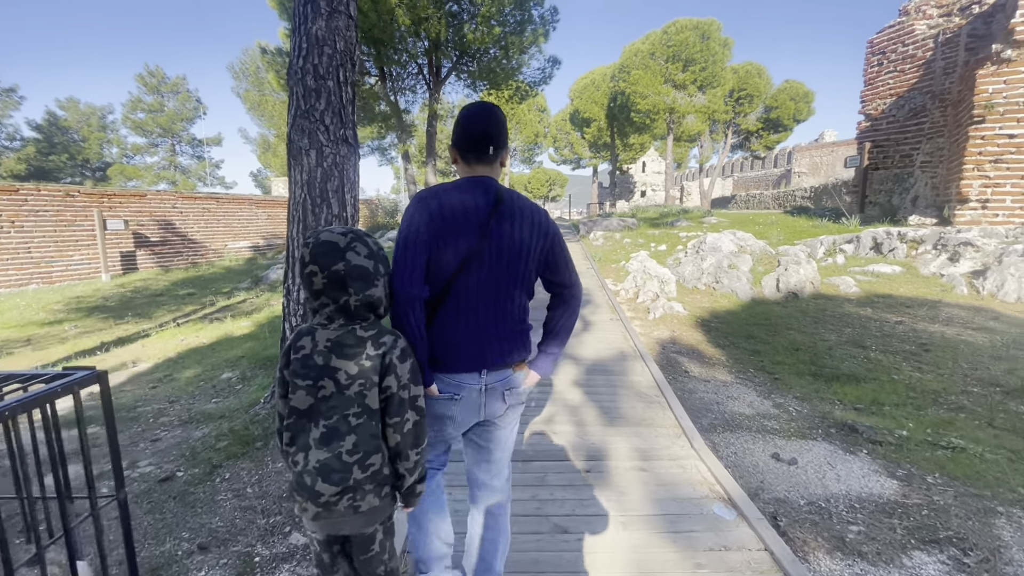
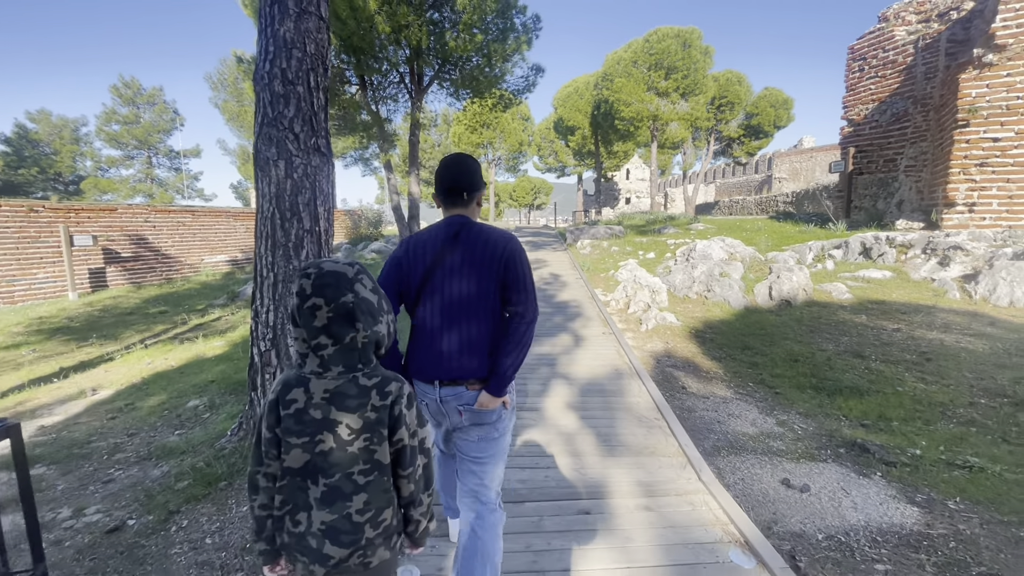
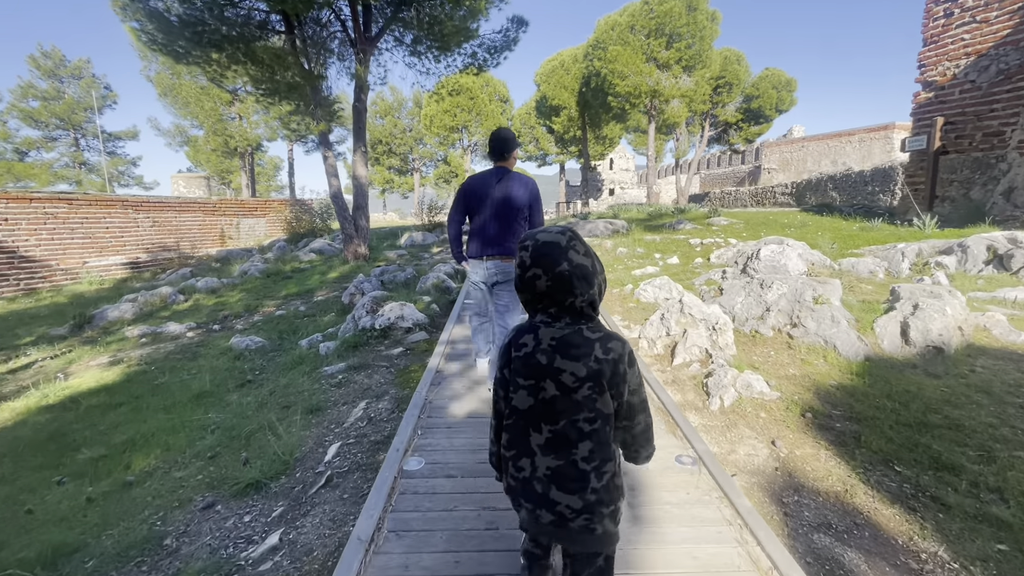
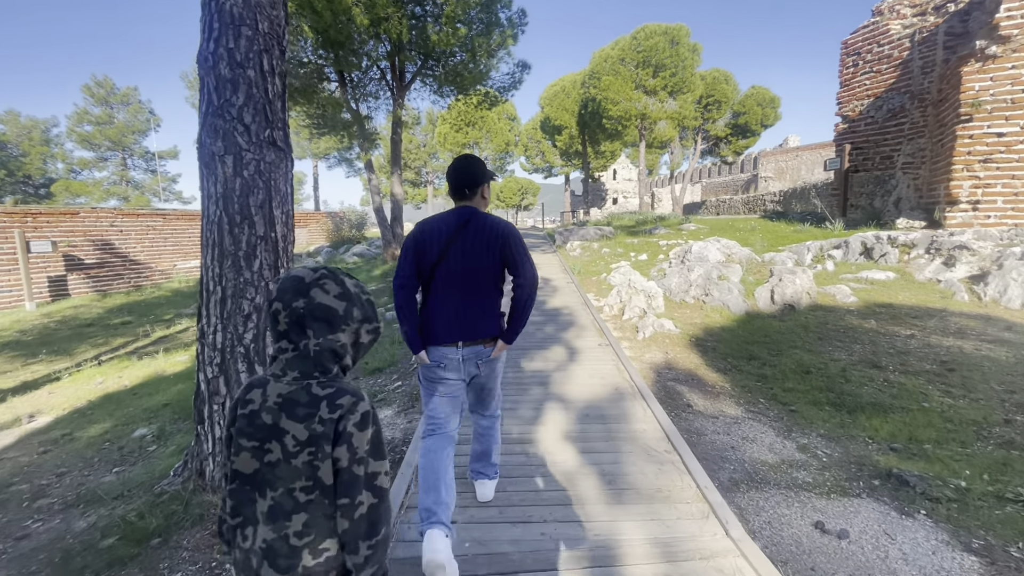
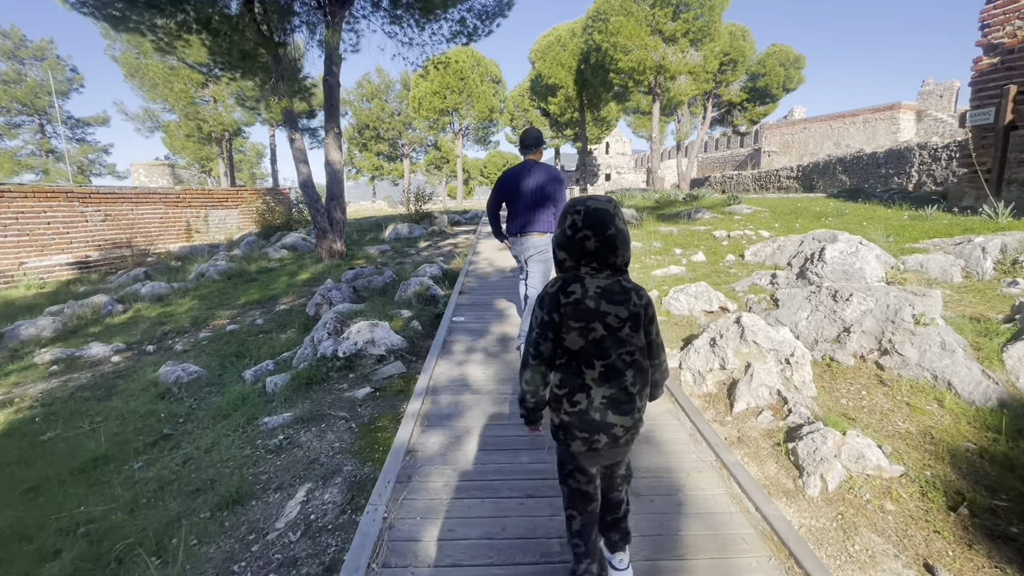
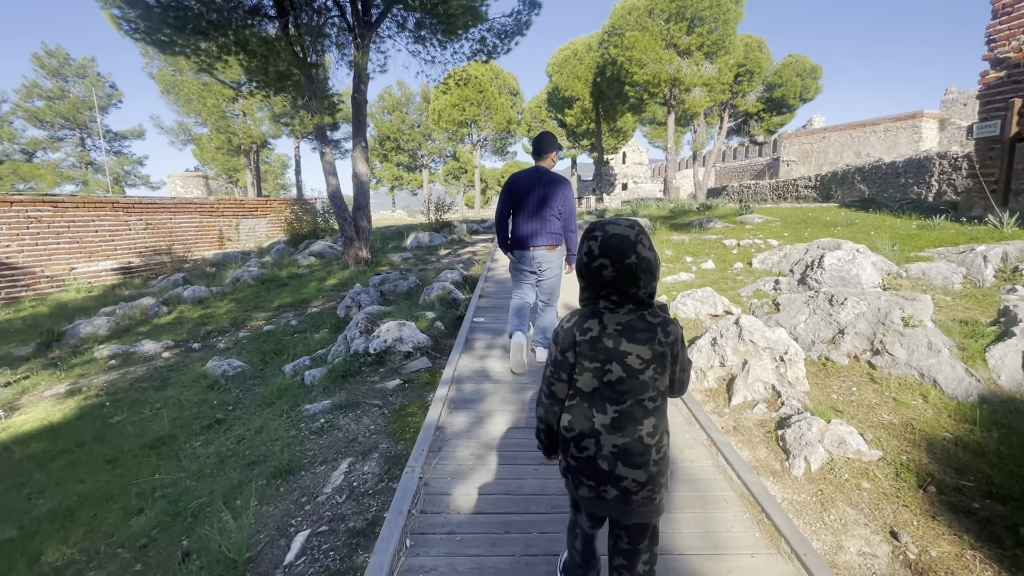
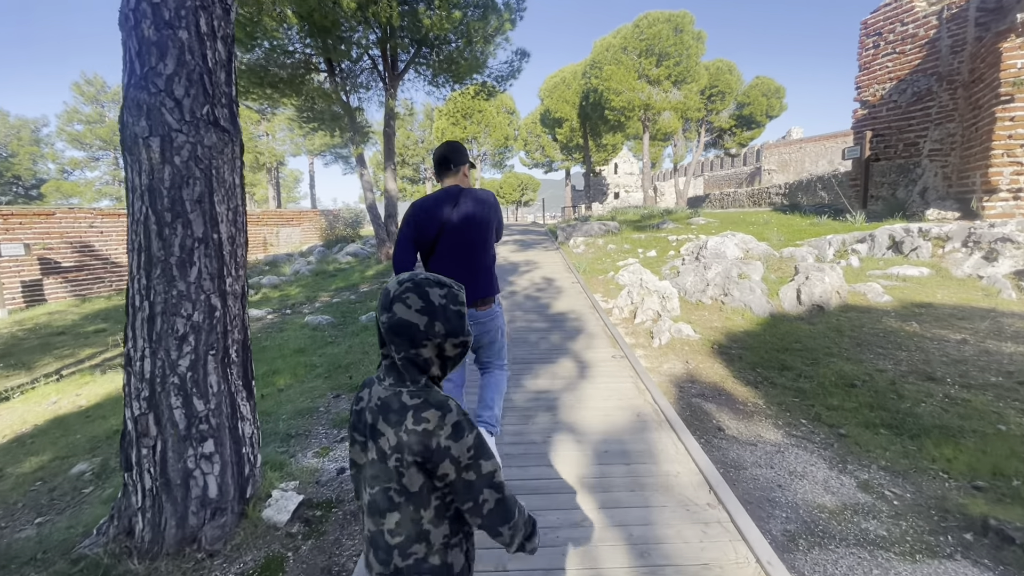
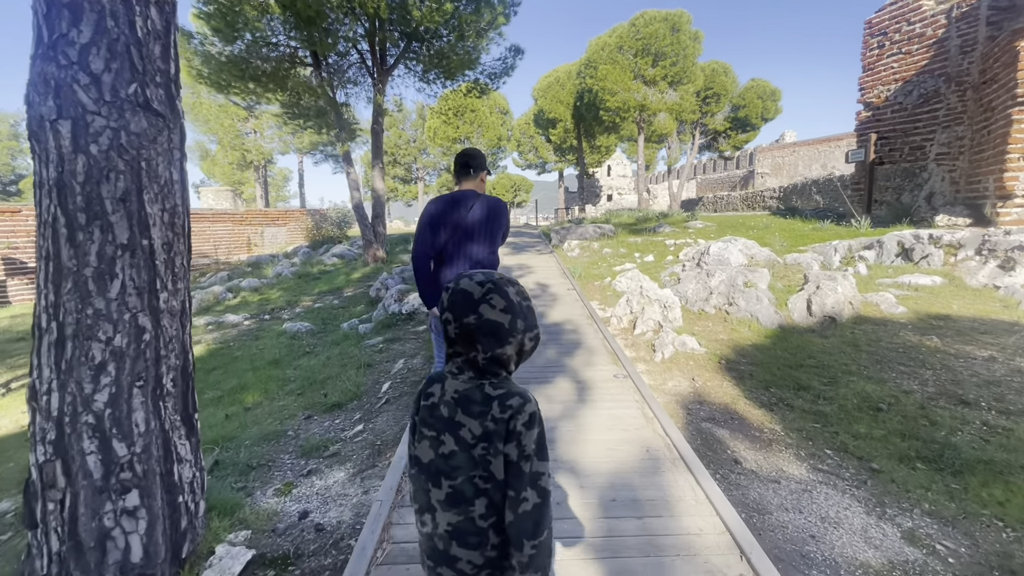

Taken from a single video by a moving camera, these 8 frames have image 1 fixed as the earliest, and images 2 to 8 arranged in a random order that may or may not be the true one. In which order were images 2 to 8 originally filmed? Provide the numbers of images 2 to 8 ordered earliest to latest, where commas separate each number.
2, 4, 7, 8, 3, 6, 5
